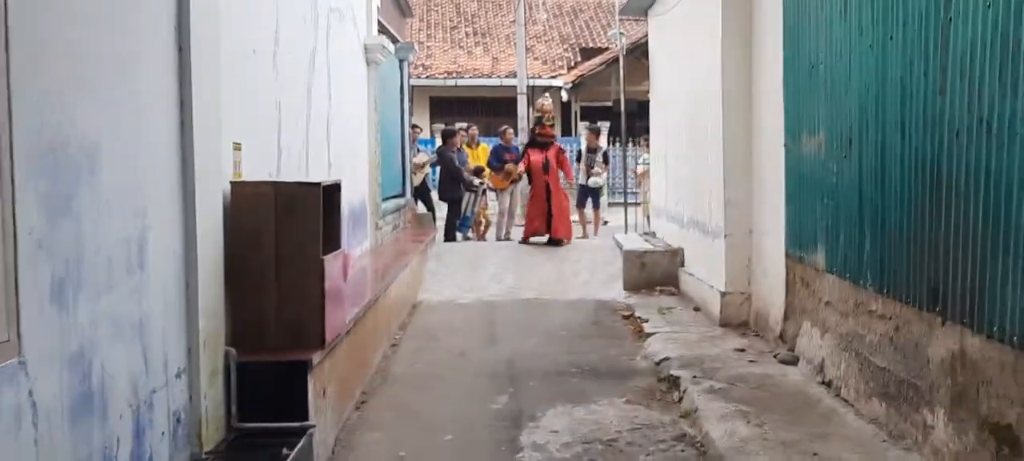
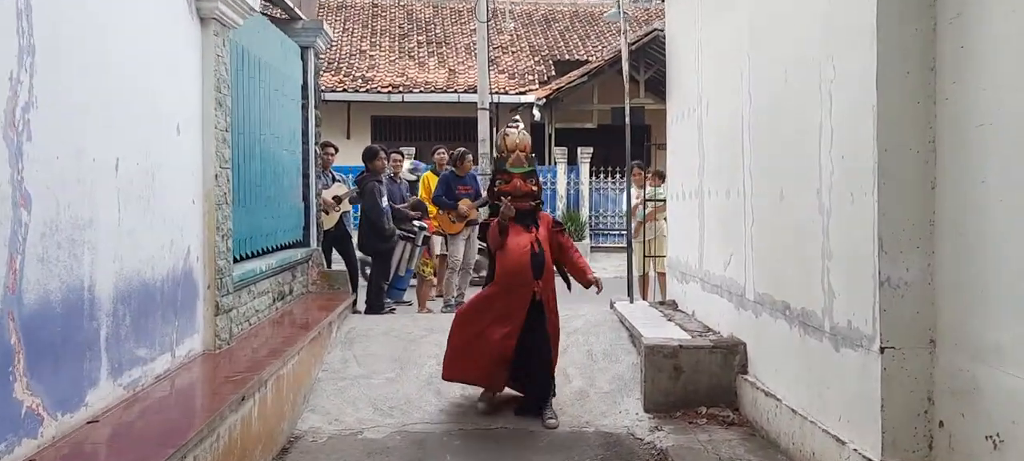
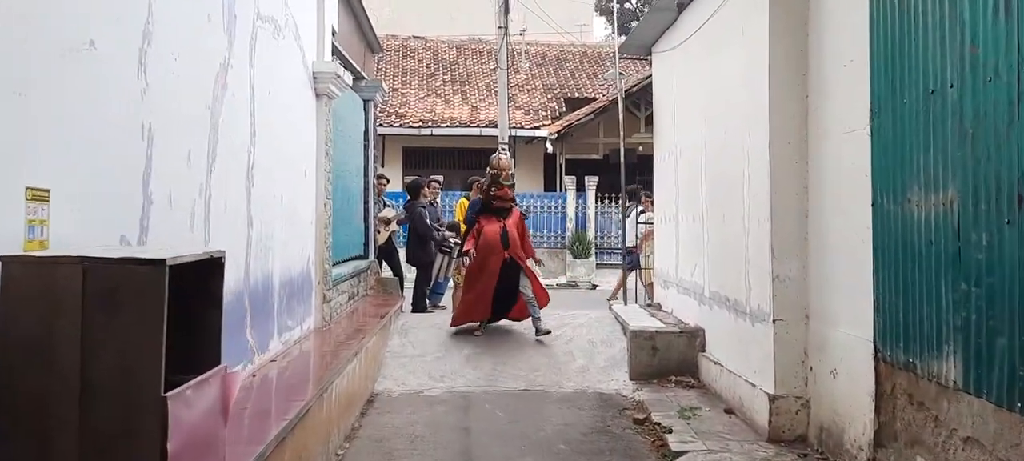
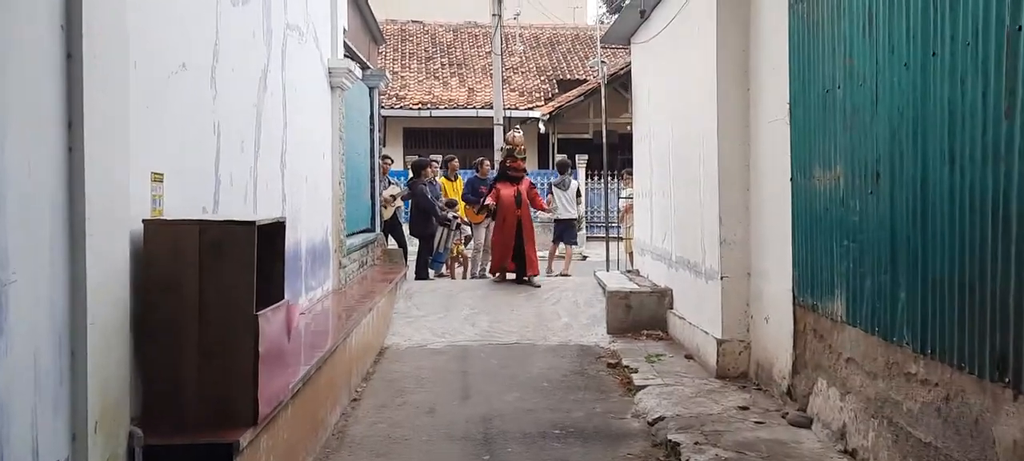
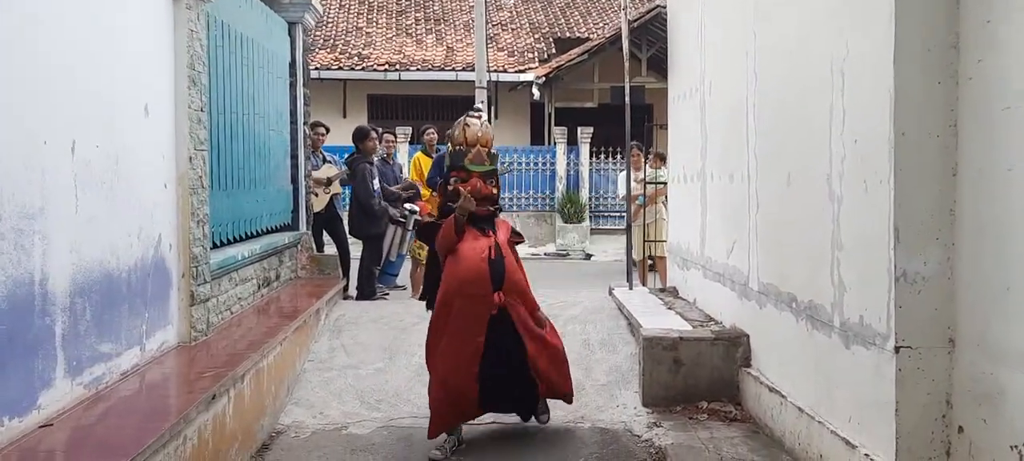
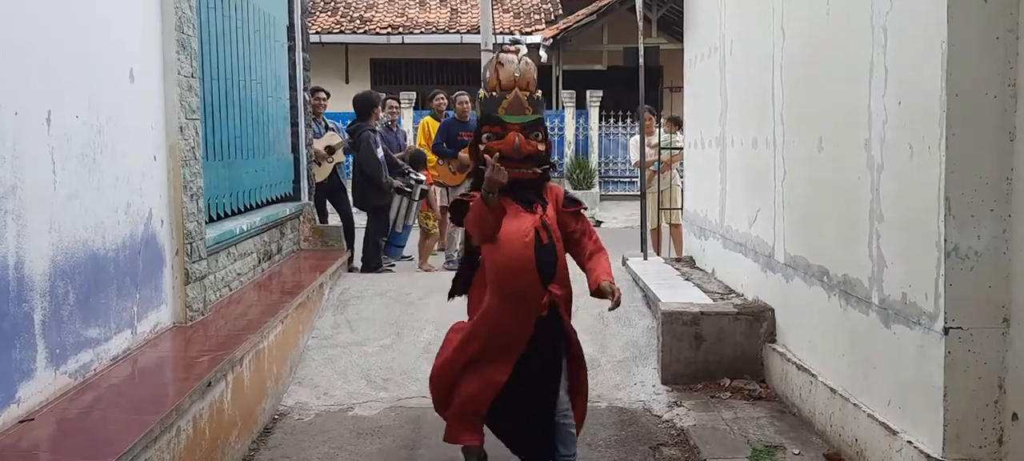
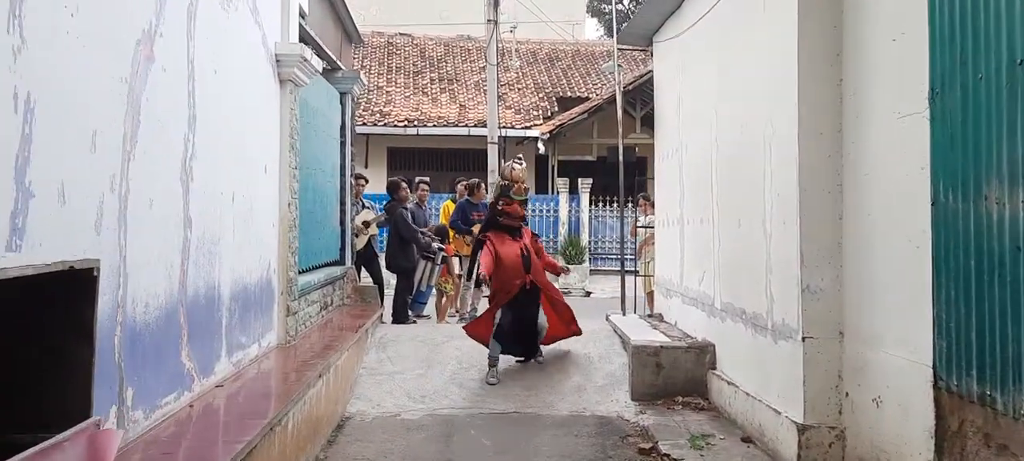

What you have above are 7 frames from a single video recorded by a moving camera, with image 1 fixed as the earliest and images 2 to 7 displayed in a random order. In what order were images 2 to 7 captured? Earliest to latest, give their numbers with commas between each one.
4, 3, 7, 2, 5, 6
